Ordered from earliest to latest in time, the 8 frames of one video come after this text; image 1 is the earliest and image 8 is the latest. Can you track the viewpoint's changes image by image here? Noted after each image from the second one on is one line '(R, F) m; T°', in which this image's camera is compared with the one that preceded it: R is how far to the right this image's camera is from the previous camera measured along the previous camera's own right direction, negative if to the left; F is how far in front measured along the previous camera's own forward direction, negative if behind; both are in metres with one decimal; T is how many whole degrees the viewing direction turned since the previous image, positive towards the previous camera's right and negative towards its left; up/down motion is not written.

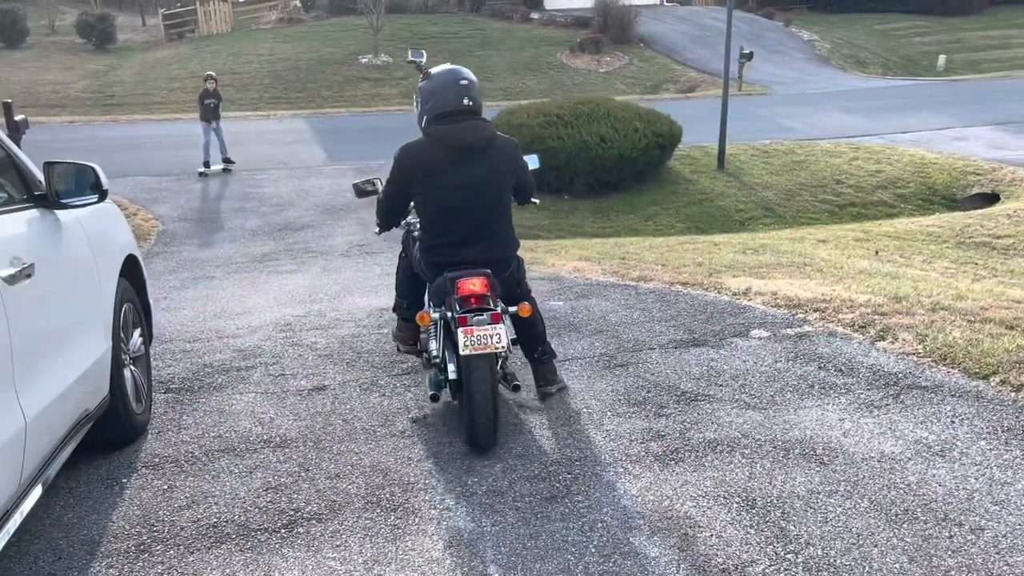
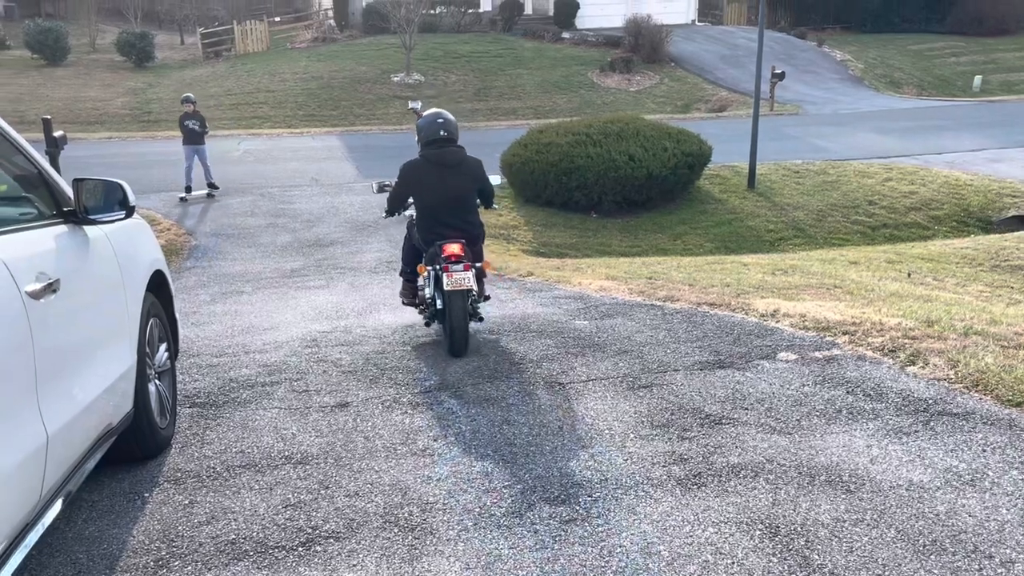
(0.0, 0.0) m; -2°
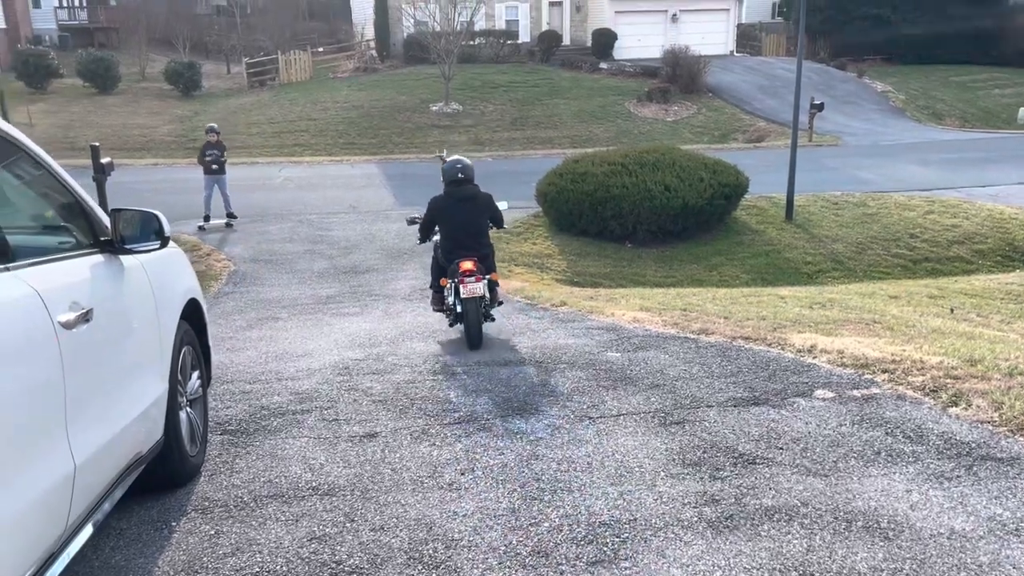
(0.0, 0.0) m; -2°
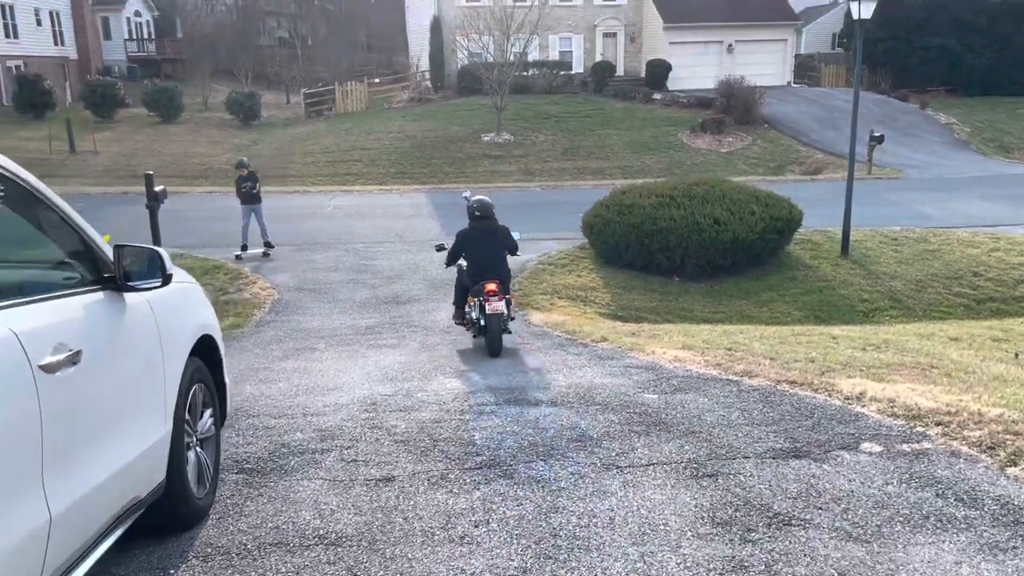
(+0.1, +0.2) m; -4°
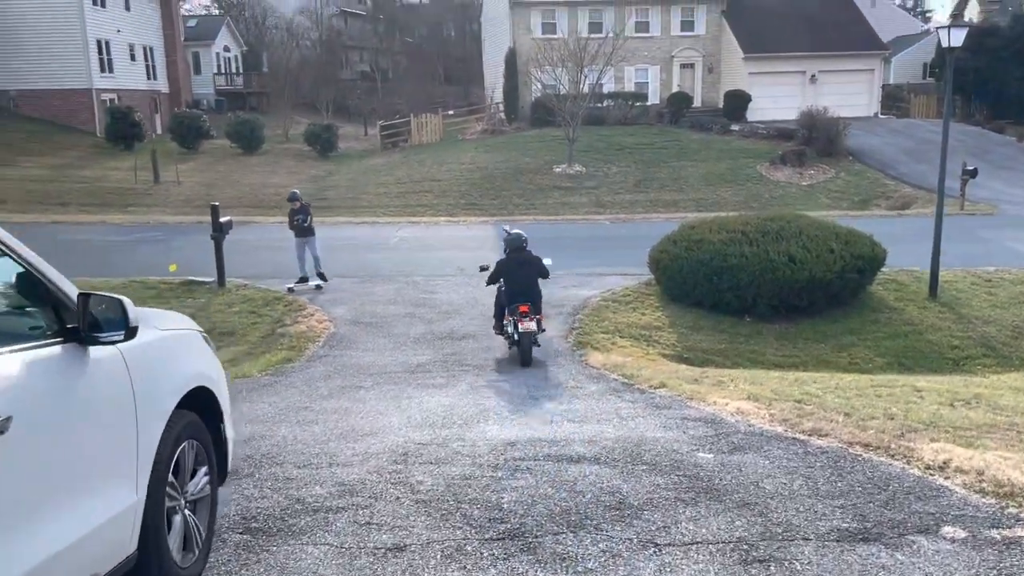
(+0.2, +0.4) m; -5°
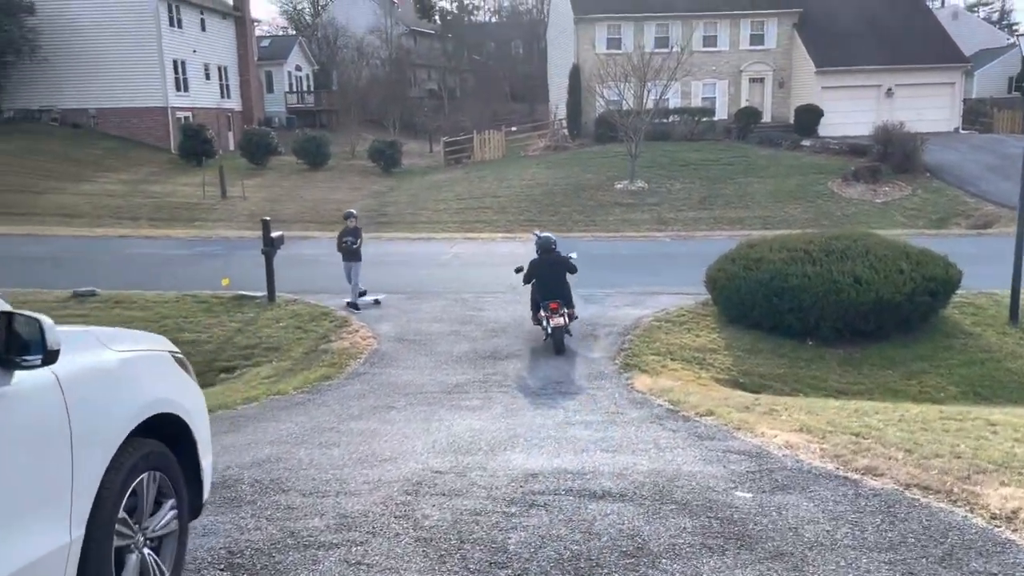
(+0.3, +0.3) m; -5°
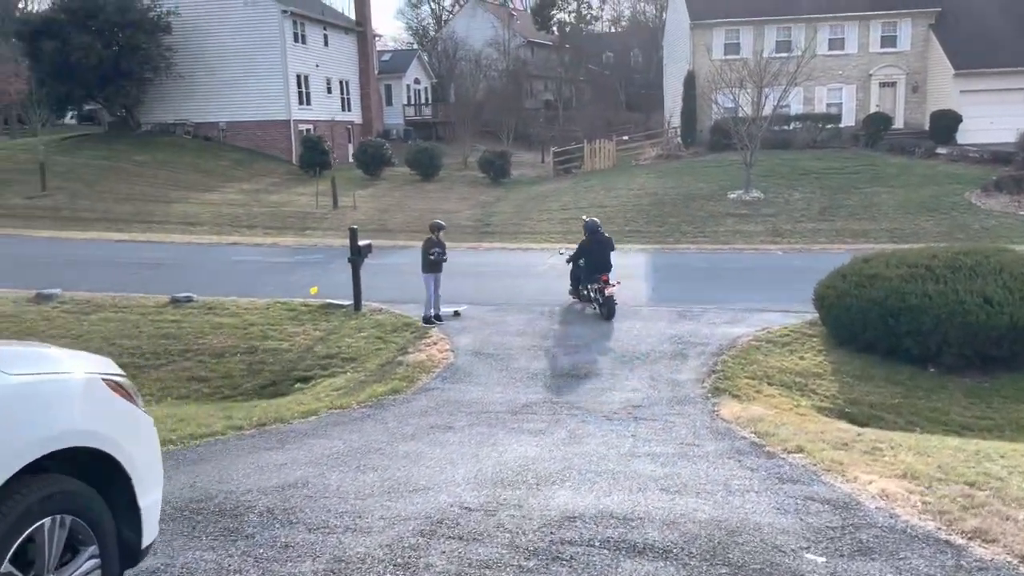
(+0.4, +0.6) m; -8°
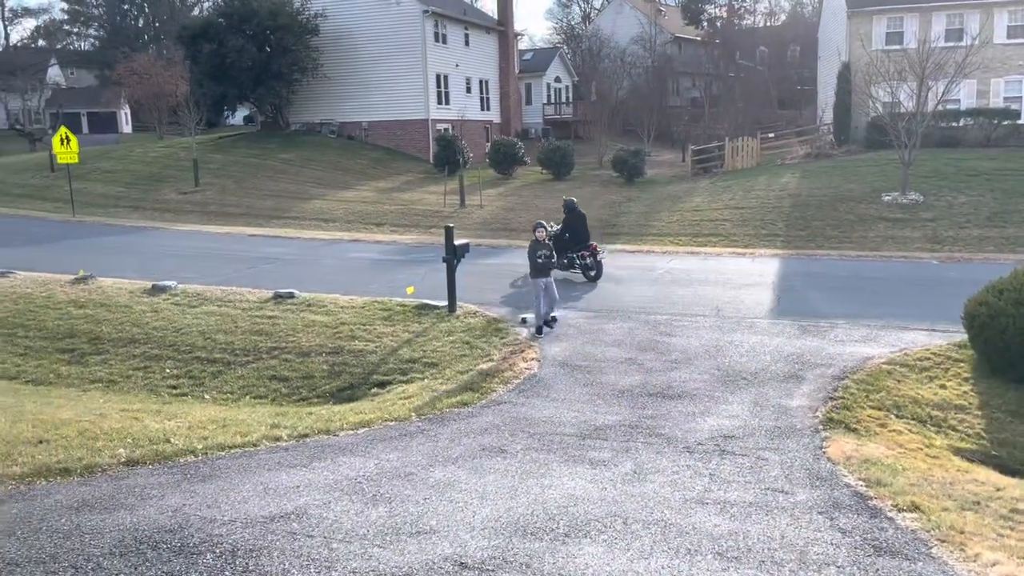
(+0.6, +0.9) m; -10°
